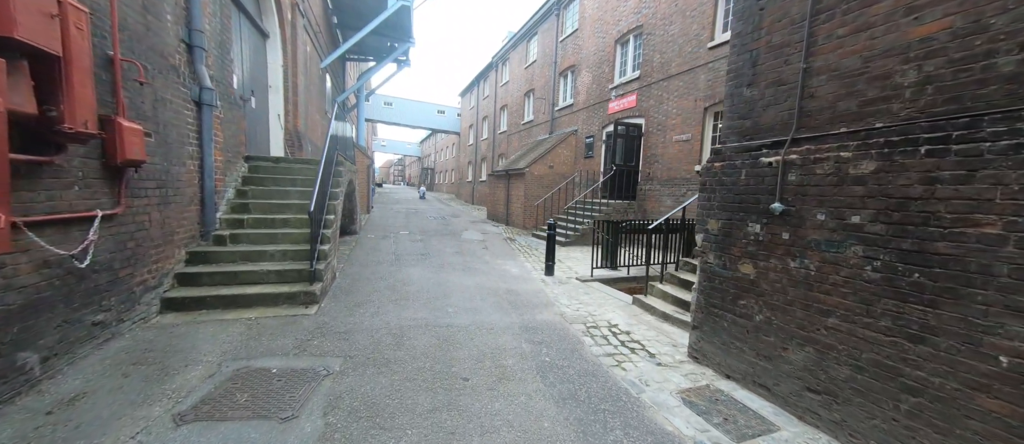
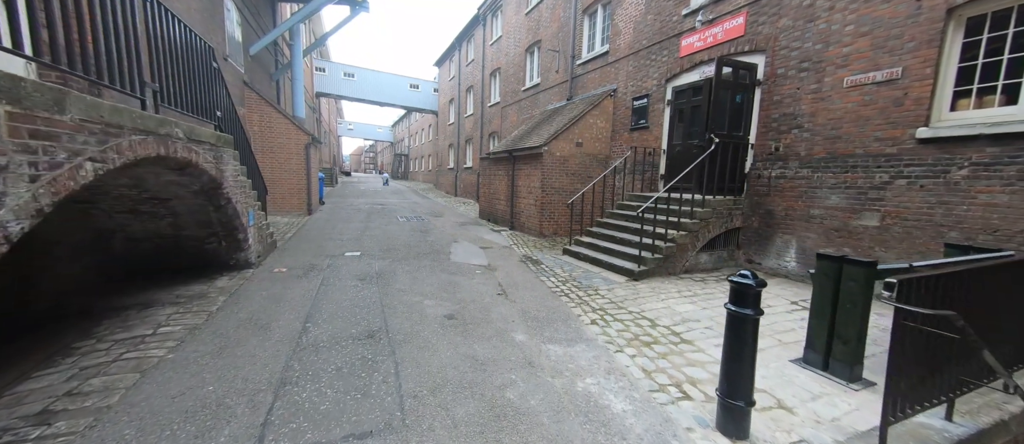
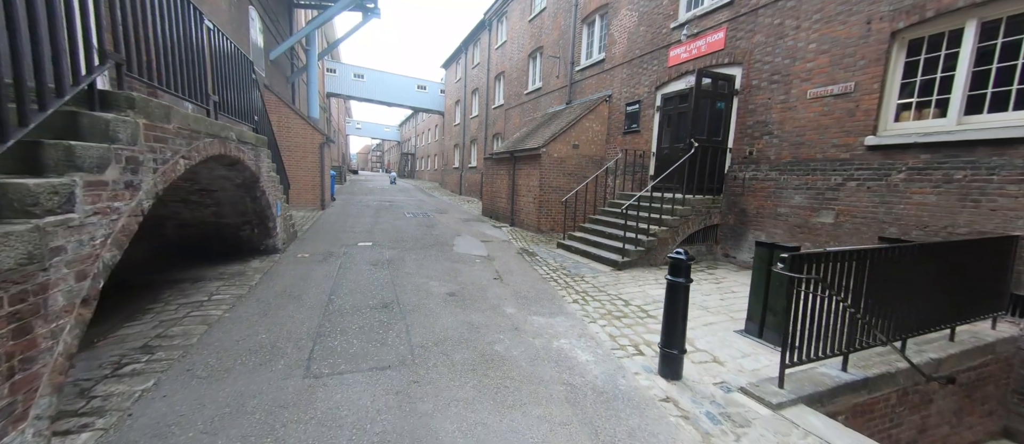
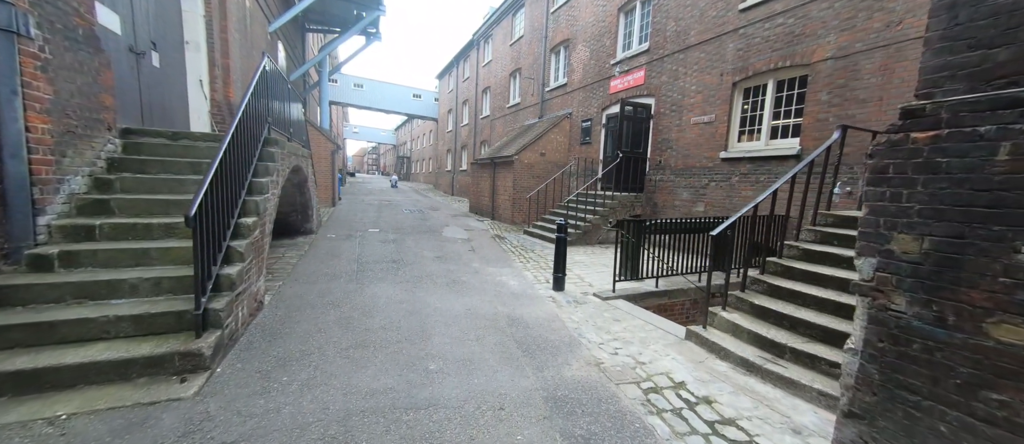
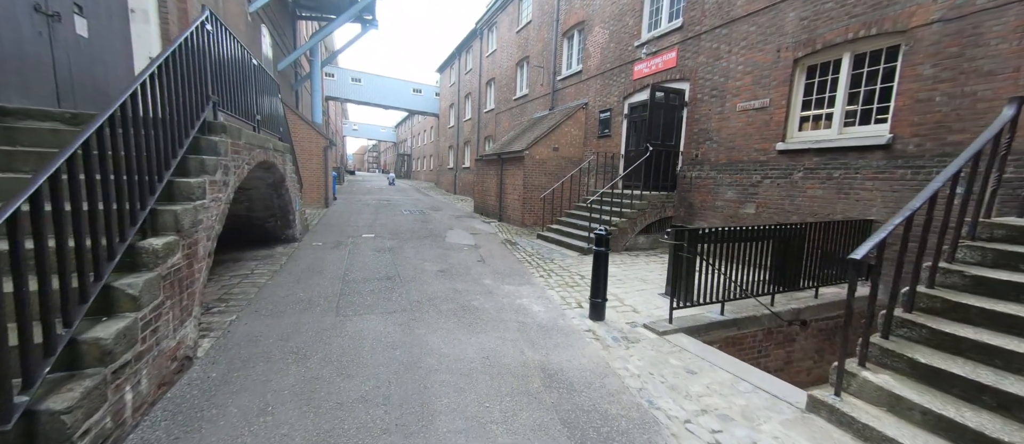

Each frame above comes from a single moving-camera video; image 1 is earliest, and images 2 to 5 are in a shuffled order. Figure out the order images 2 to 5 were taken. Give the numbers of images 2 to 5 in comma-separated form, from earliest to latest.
4, 5, 3, 2
